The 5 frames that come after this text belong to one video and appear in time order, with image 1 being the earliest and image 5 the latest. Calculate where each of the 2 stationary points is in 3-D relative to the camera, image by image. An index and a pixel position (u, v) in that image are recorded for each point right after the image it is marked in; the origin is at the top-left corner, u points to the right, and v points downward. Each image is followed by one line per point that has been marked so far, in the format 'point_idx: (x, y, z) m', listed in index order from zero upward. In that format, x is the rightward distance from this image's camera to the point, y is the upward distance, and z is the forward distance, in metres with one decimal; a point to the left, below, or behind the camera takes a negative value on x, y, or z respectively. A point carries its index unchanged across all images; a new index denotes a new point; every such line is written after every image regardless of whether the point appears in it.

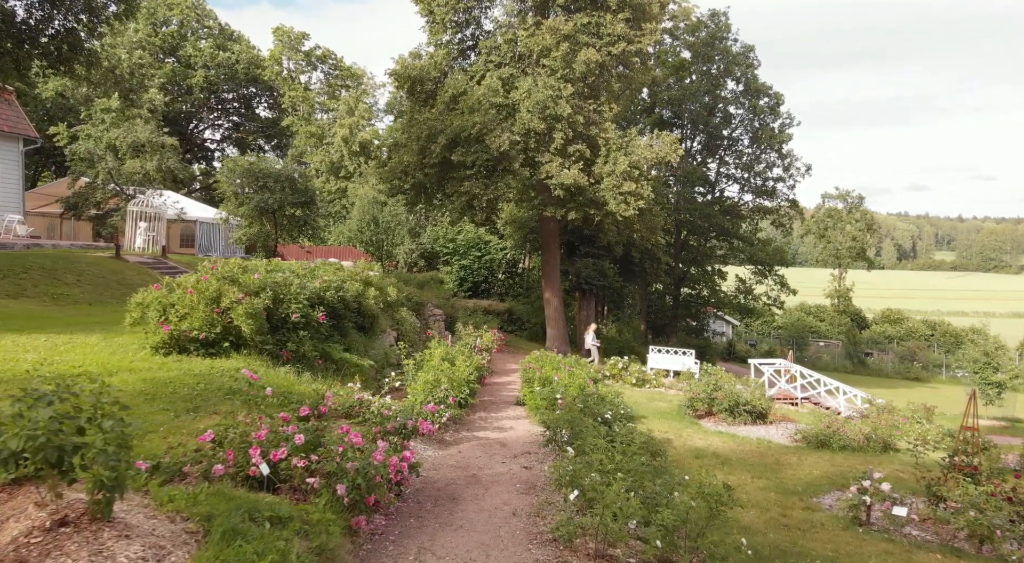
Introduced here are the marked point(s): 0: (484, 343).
0: (-0.6, -1.3, +13.2) m
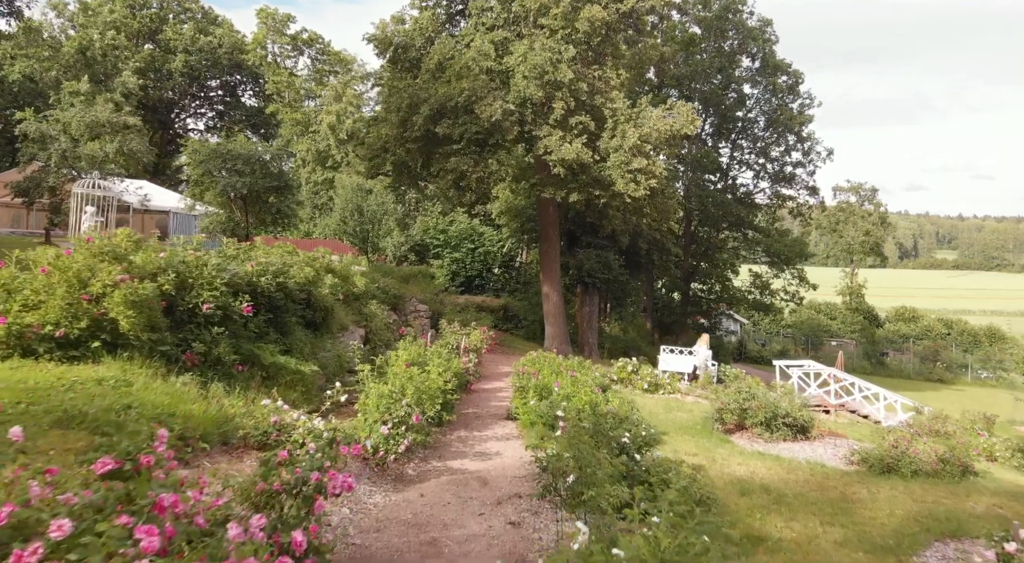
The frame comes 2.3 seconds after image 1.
0: (-0.7, -1.1, +11.3) m
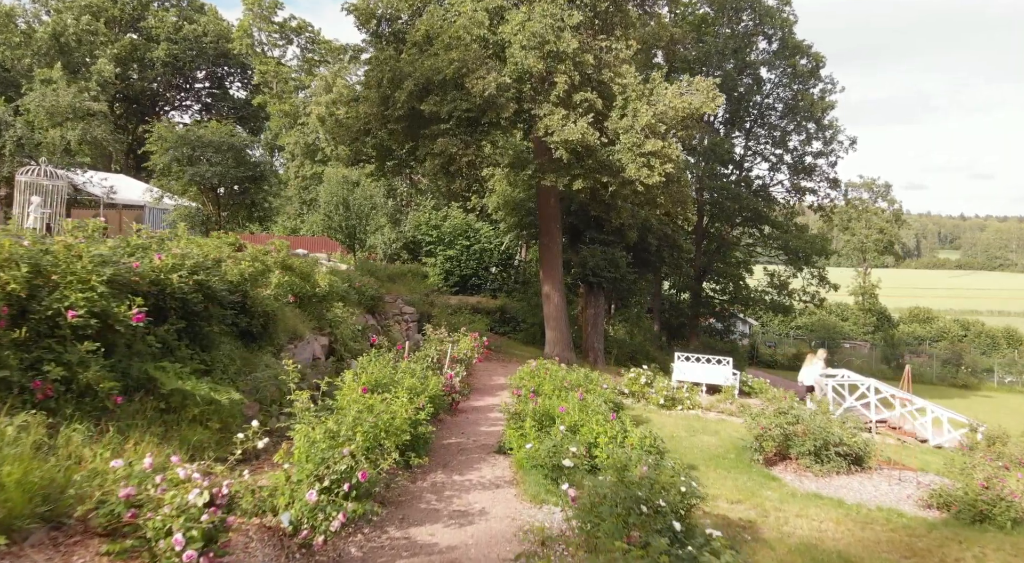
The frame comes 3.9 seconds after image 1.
0: (-0.8, -1.1, +9.6) m
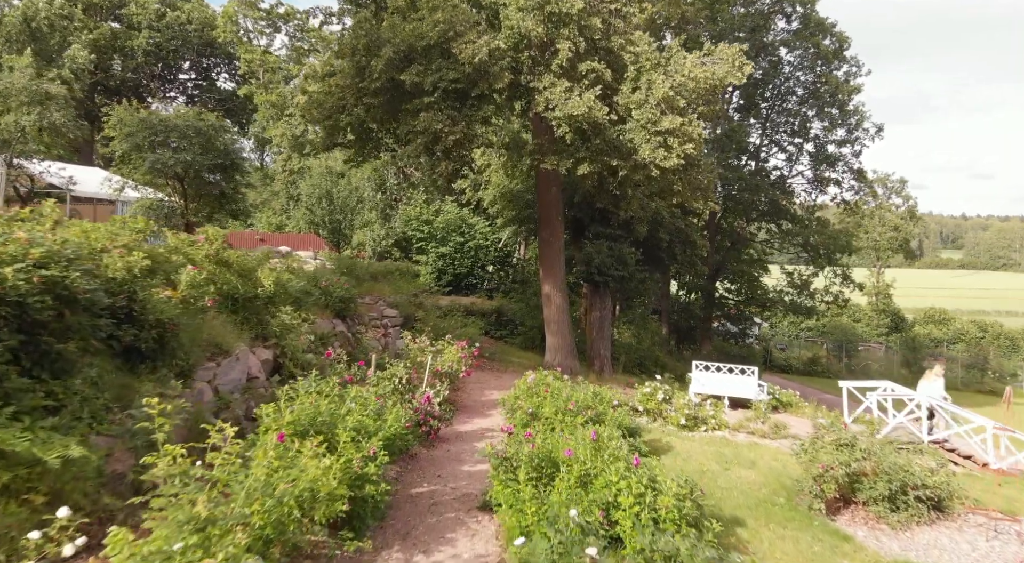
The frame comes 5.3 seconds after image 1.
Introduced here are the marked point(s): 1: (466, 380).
0: (-0.9, -1.1, +8.0) m
1: (-0.7, -1.5, +10.2) m
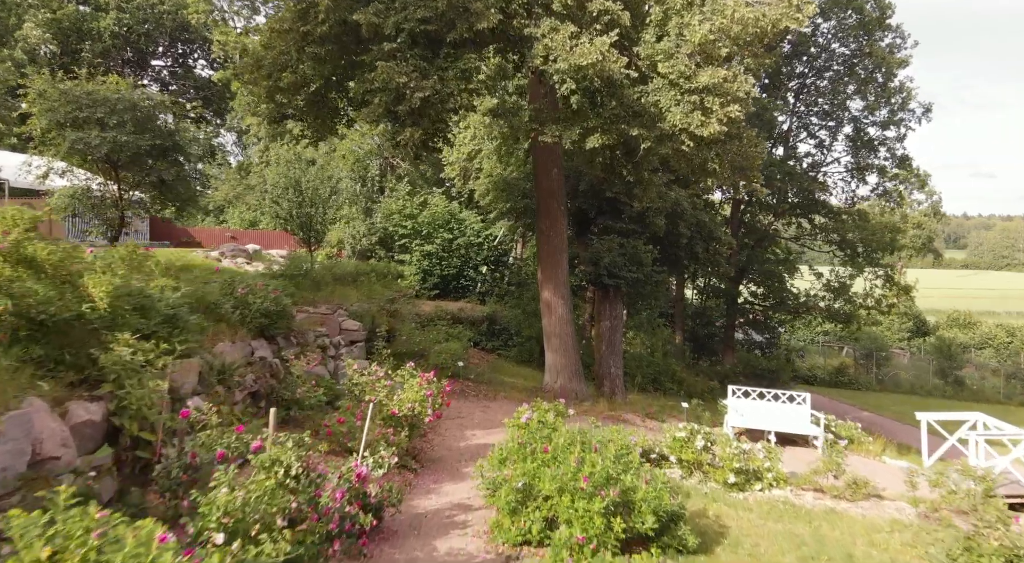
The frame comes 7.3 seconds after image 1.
0: (-1.0, -1.1, +5.7) m
1: (-0.9, -1.6, +7.8) m
